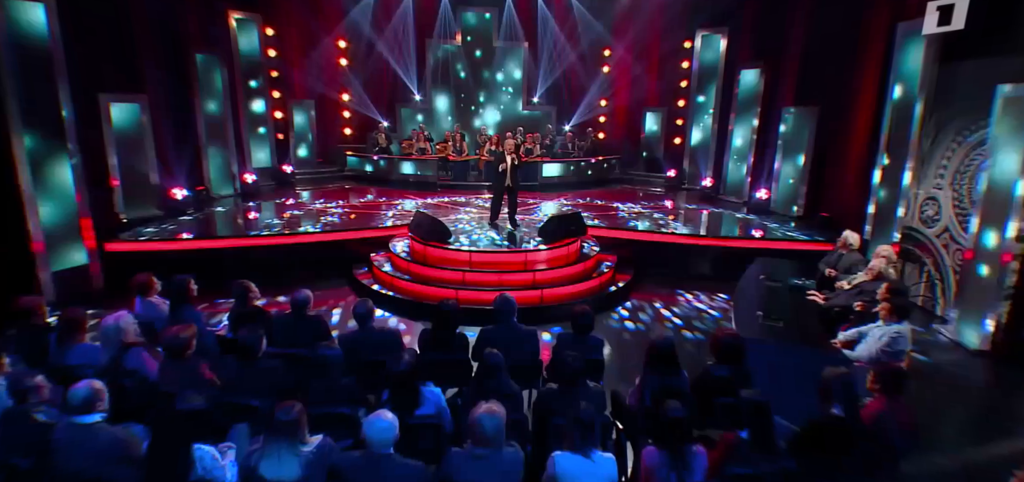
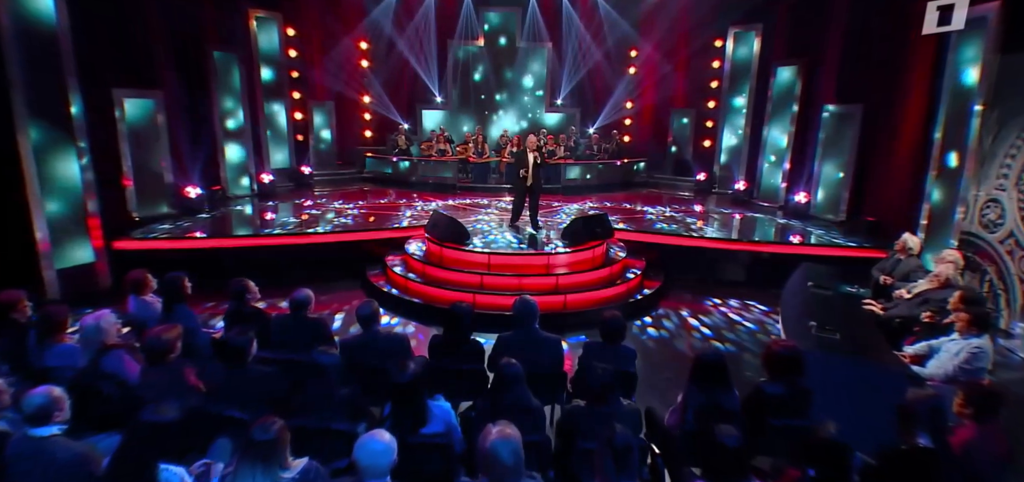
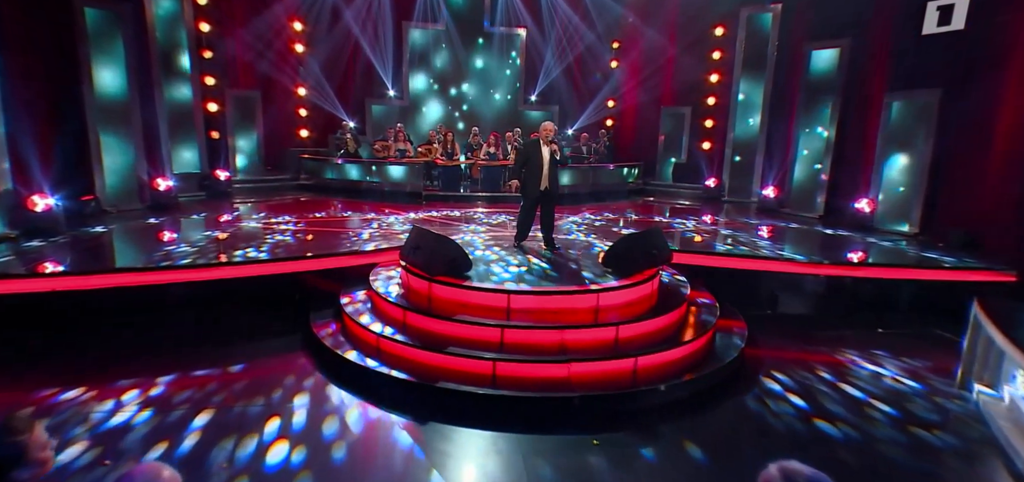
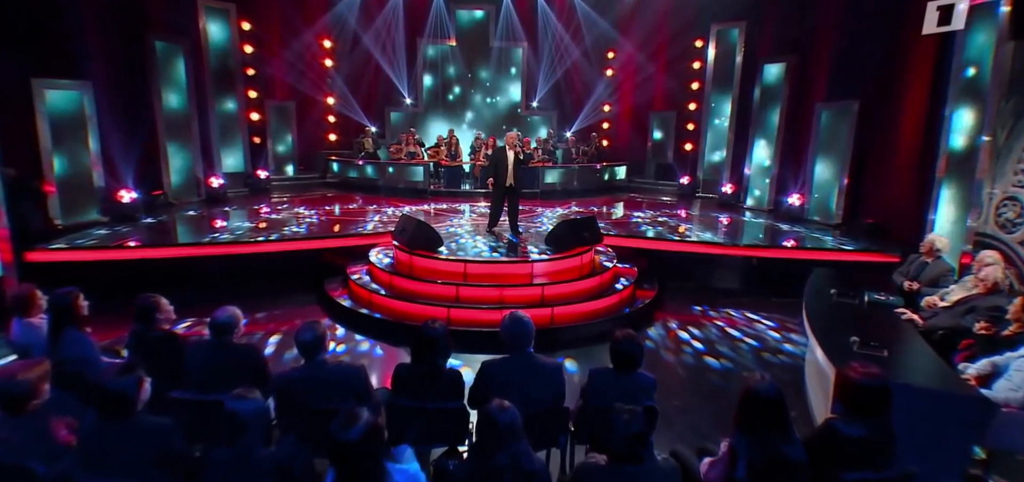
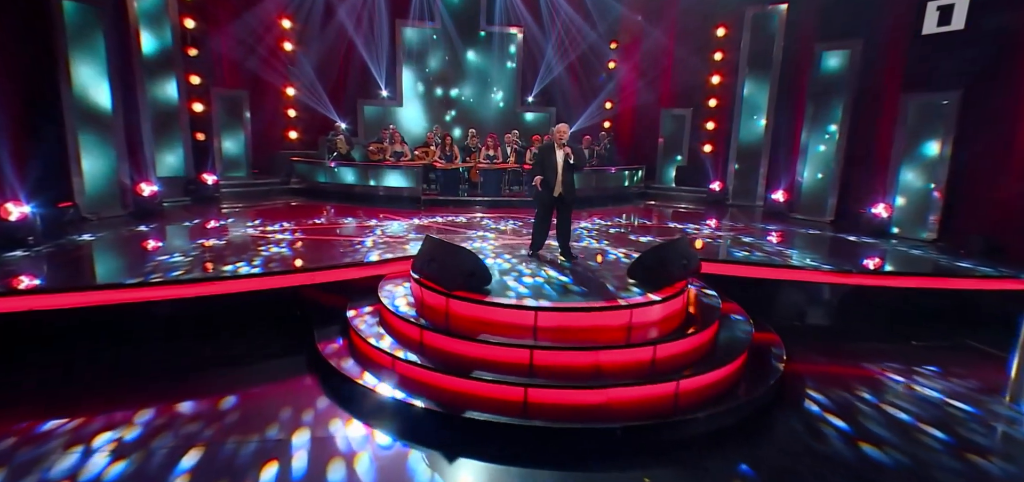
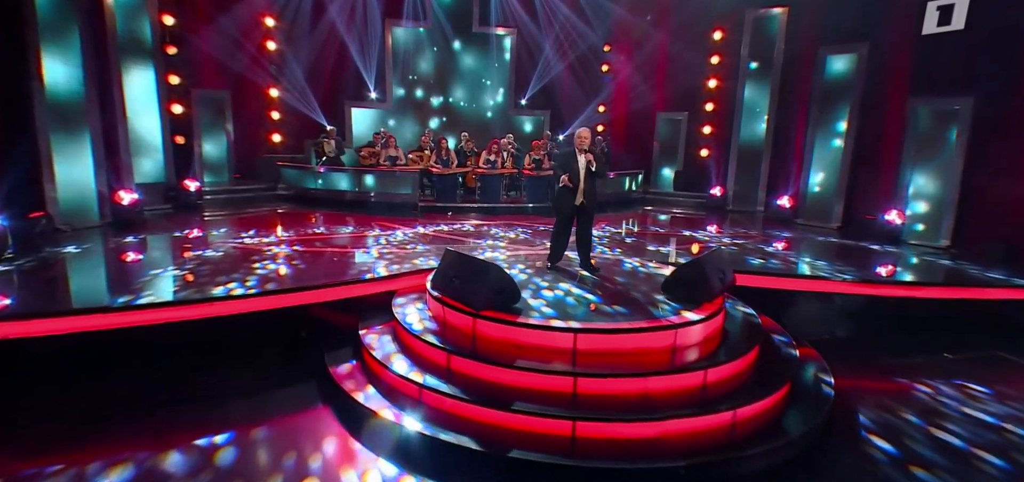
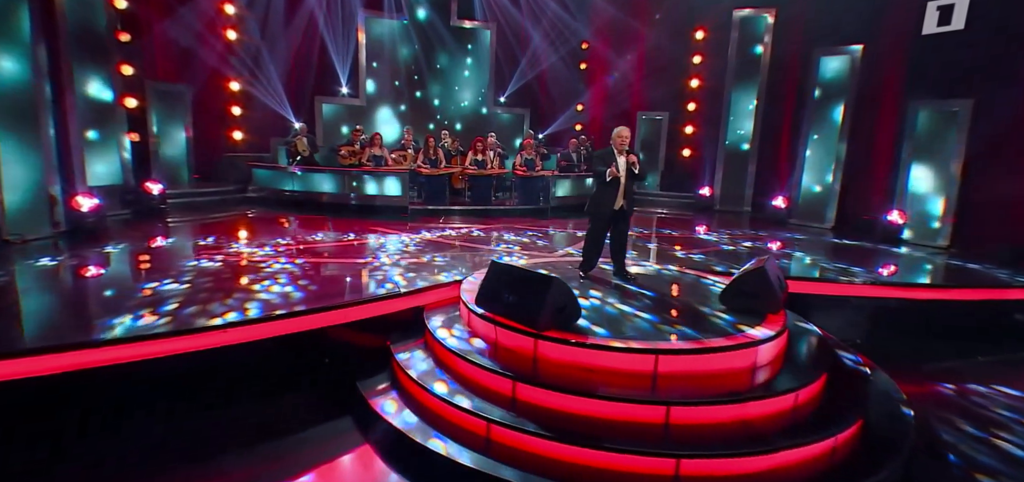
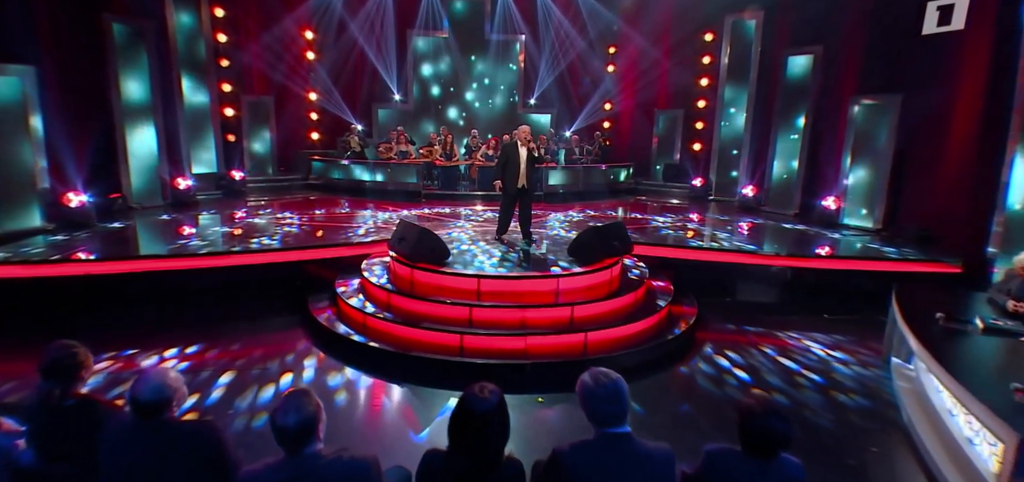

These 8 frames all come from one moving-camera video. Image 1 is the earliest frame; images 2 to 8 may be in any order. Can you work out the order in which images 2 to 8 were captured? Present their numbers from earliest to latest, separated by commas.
2, 4, 8, 3, 5, 6, 7
